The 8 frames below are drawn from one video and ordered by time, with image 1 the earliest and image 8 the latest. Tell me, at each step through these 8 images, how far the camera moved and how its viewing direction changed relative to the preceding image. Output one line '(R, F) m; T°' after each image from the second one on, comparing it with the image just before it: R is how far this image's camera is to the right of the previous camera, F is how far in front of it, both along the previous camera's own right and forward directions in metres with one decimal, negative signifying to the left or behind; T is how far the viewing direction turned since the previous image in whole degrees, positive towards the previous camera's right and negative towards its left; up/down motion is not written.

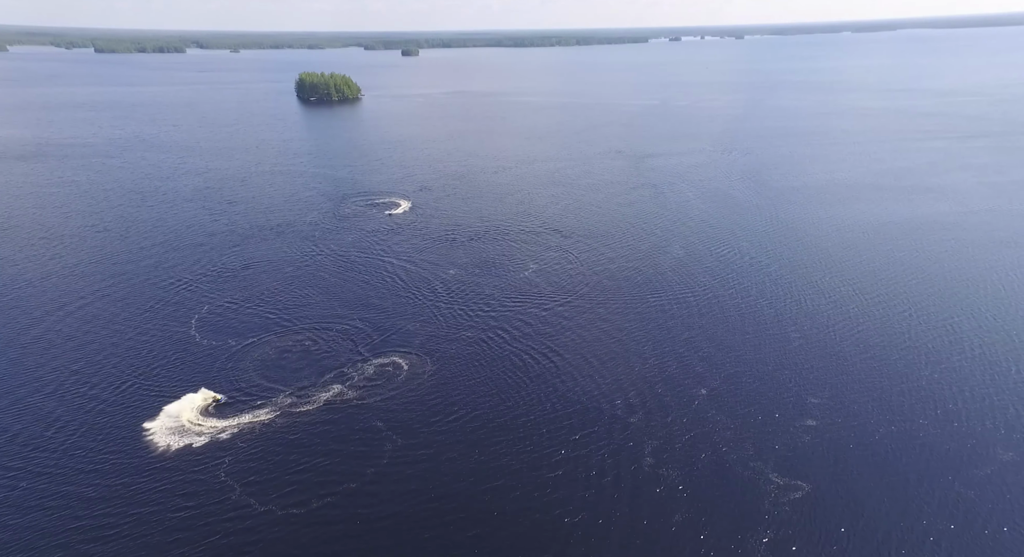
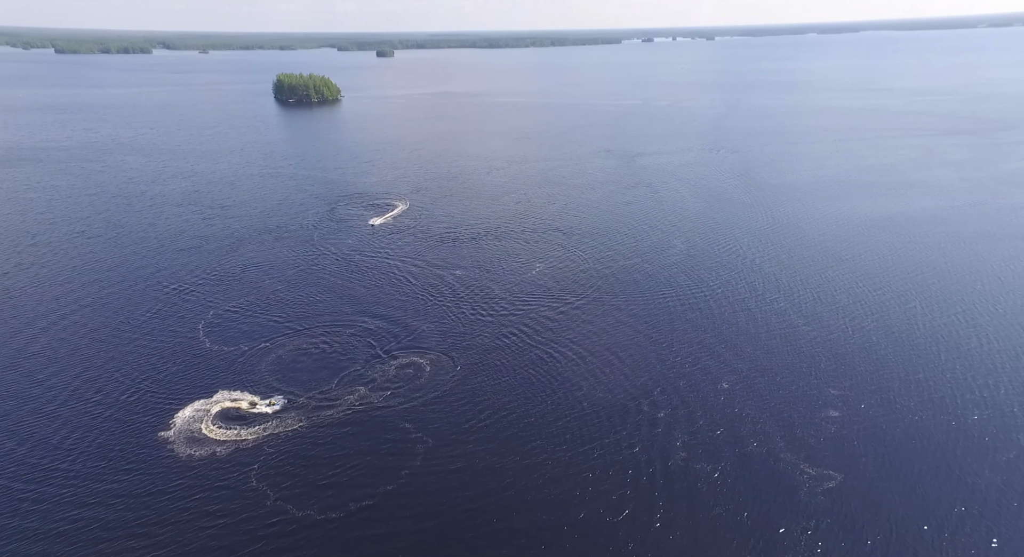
(-4.9, +0.6) m; +2°
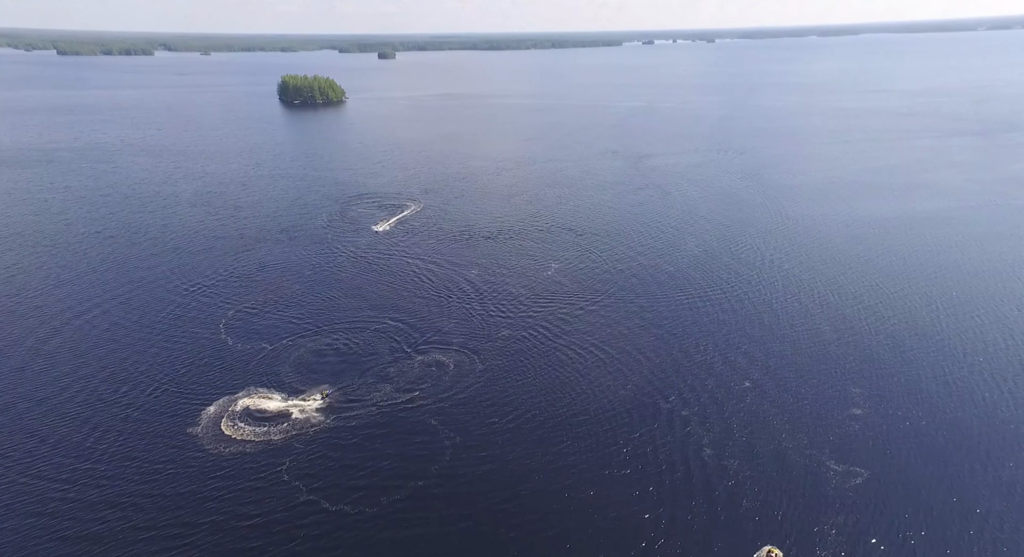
(-2.4, -0.5) m; 0°
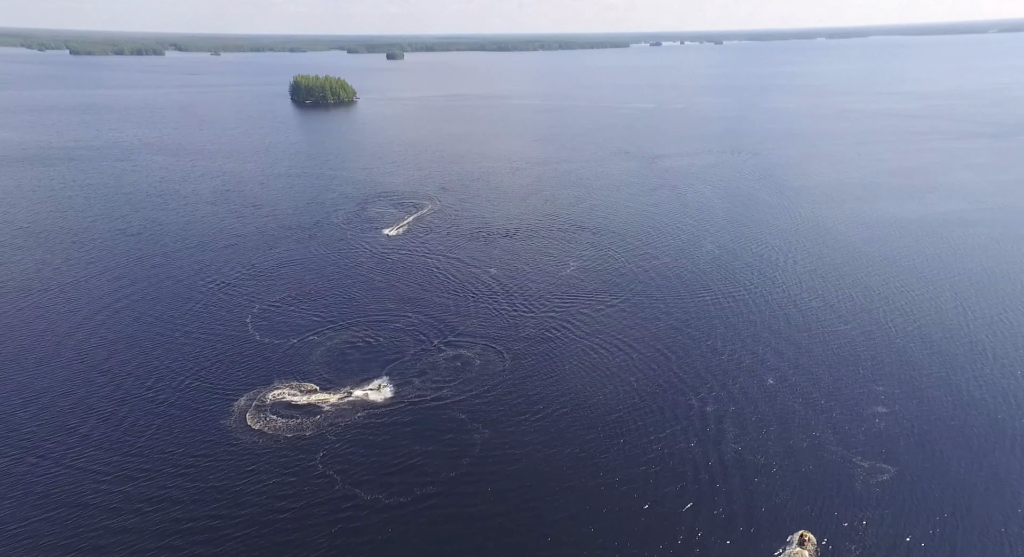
(-2.1, -1.0) m; 0°
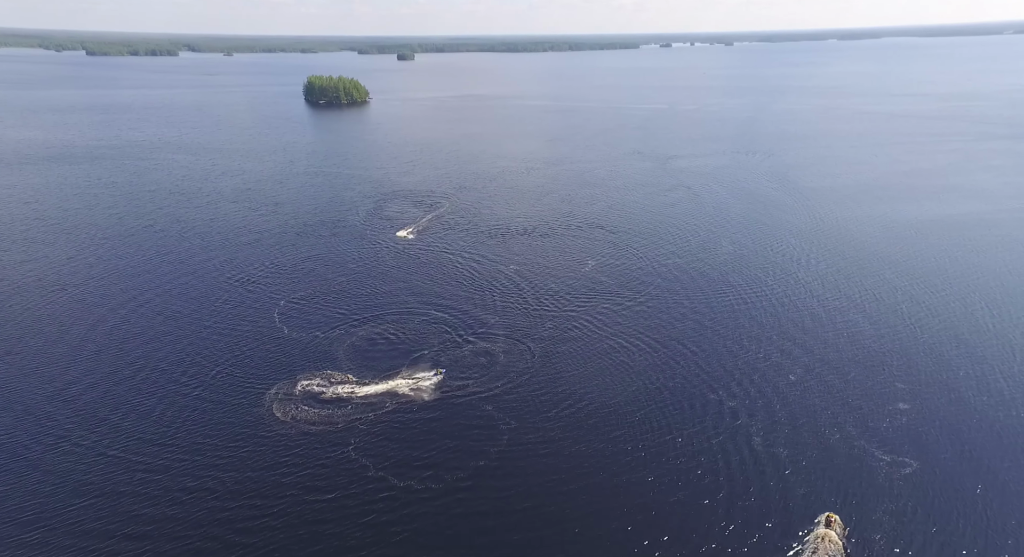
(-1.7, -1.4) m; -1°
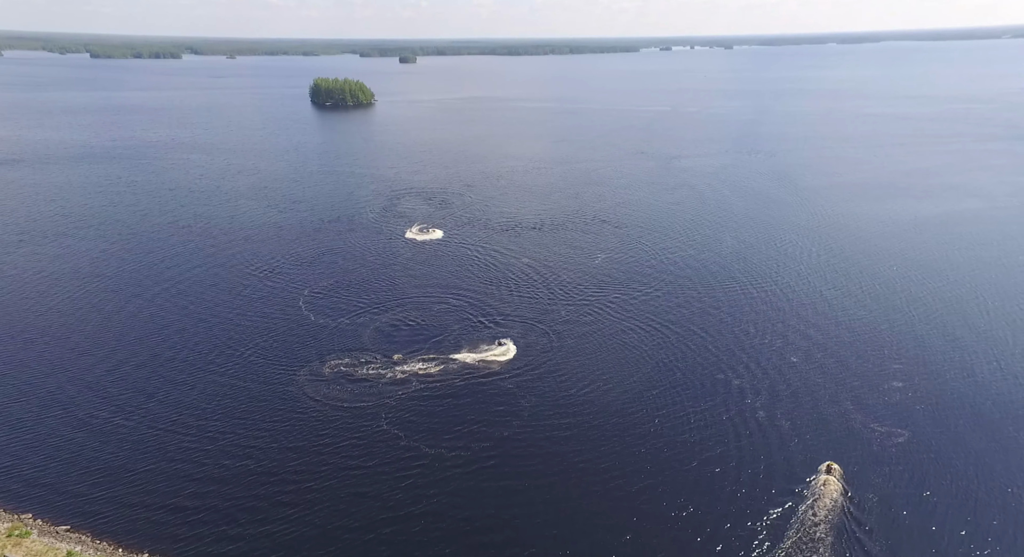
(-2.0, -4.2) m; 0°
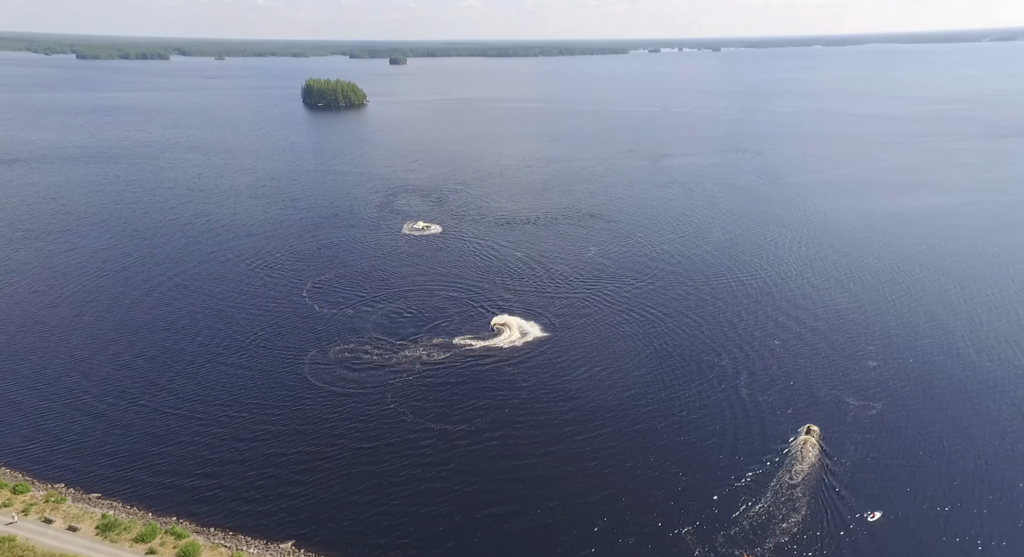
(-0.9, -3.4) m; +1°
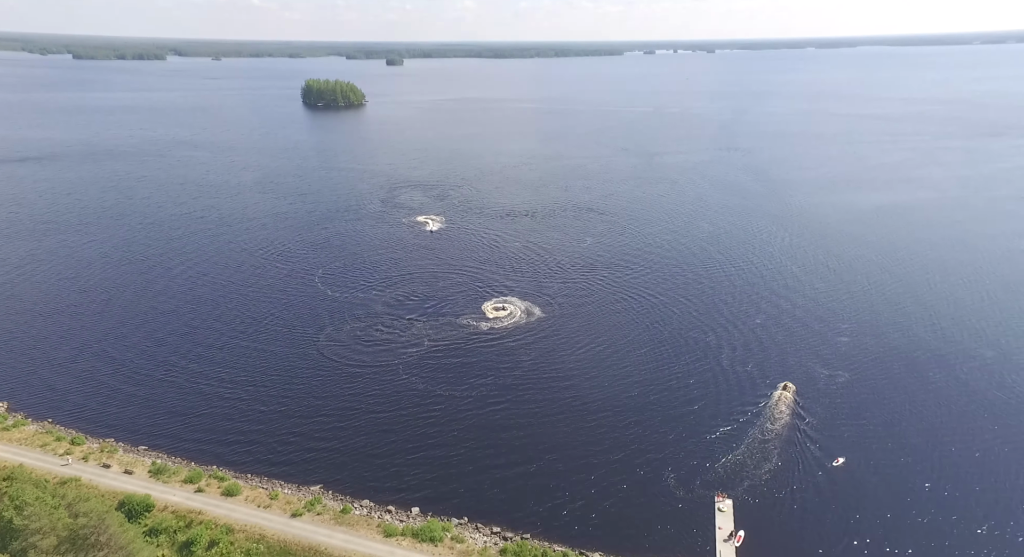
(-0.7, -5.7) m; 0°
